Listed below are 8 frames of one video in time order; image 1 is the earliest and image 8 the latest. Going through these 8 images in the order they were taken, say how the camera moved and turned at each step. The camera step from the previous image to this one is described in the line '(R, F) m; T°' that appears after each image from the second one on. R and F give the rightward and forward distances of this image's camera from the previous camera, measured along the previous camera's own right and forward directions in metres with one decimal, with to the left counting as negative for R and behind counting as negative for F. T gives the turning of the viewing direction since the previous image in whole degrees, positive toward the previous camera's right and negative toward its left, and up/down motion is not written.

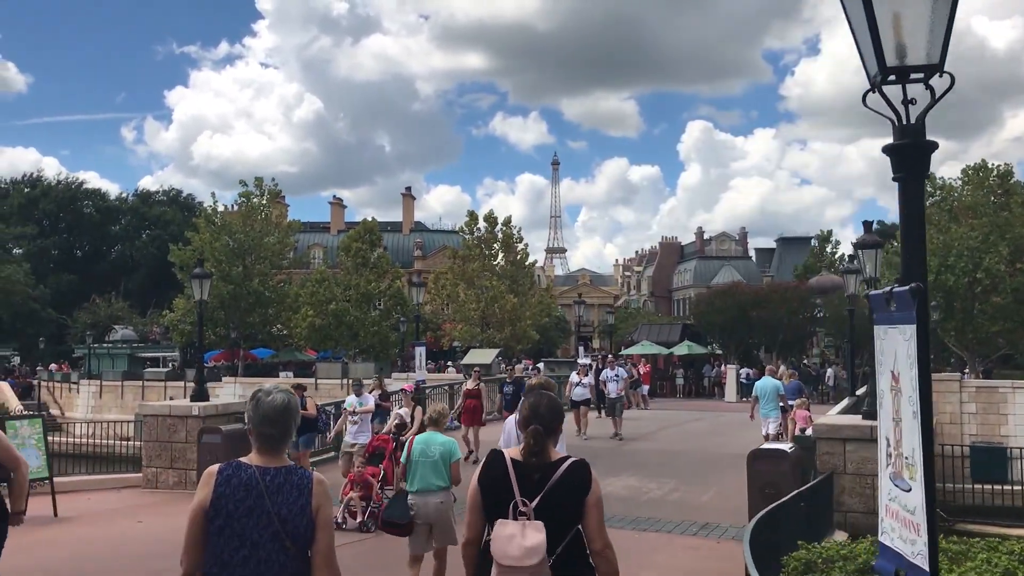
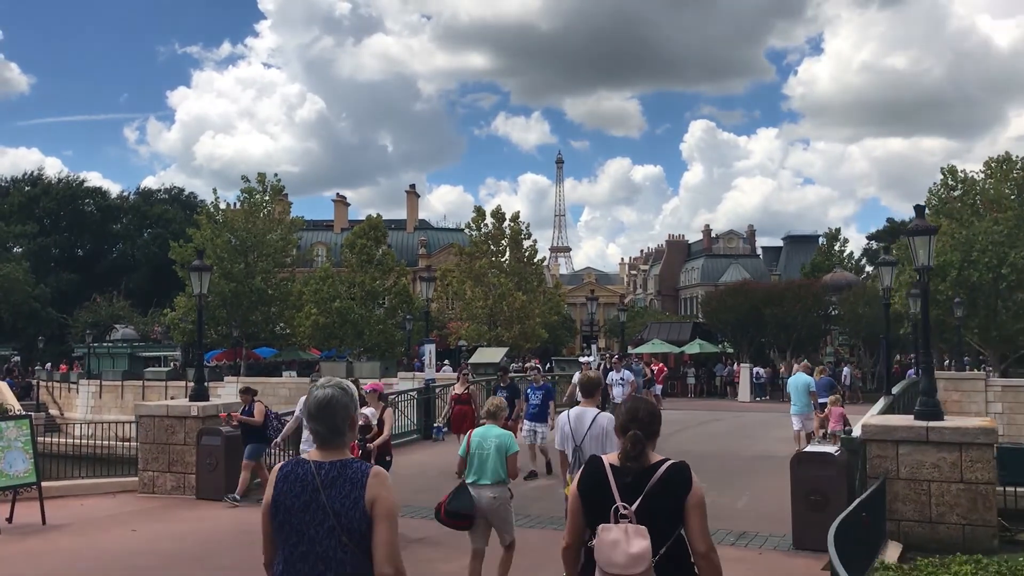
(-0.2, +0.7) m; 0°
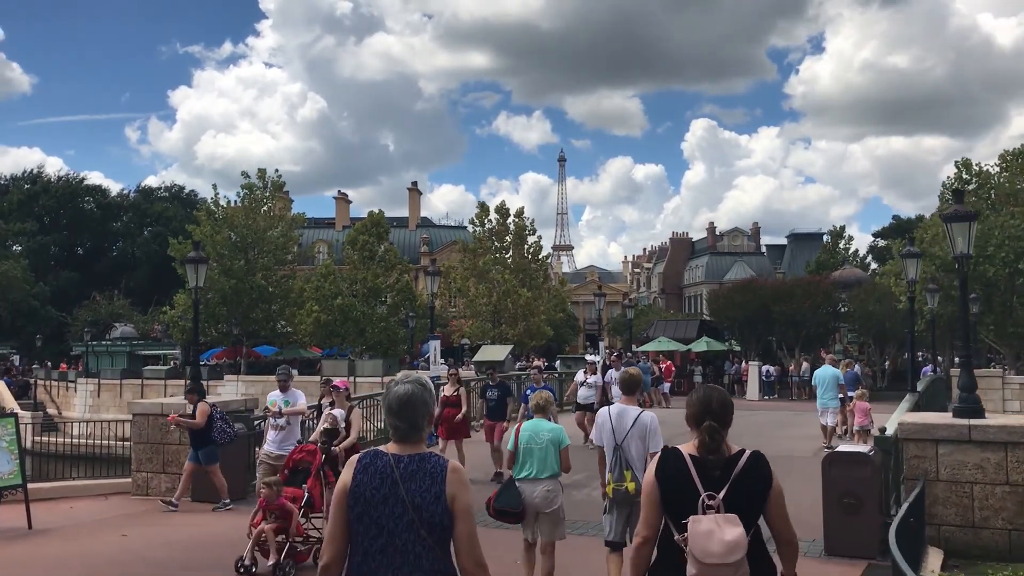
(-0.1, +0.5) m; 0°
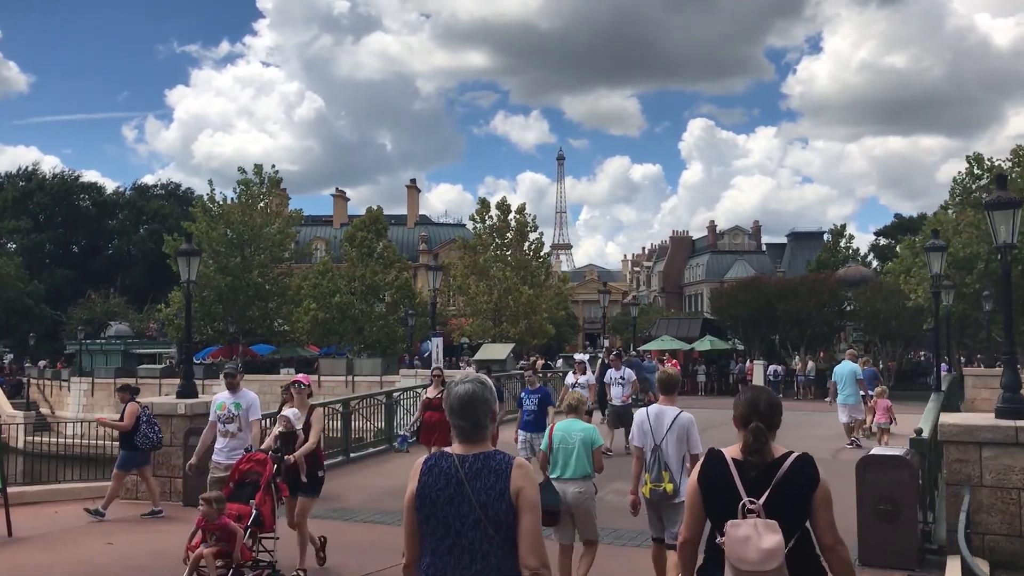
(-0.1, +0.5) m; 0°
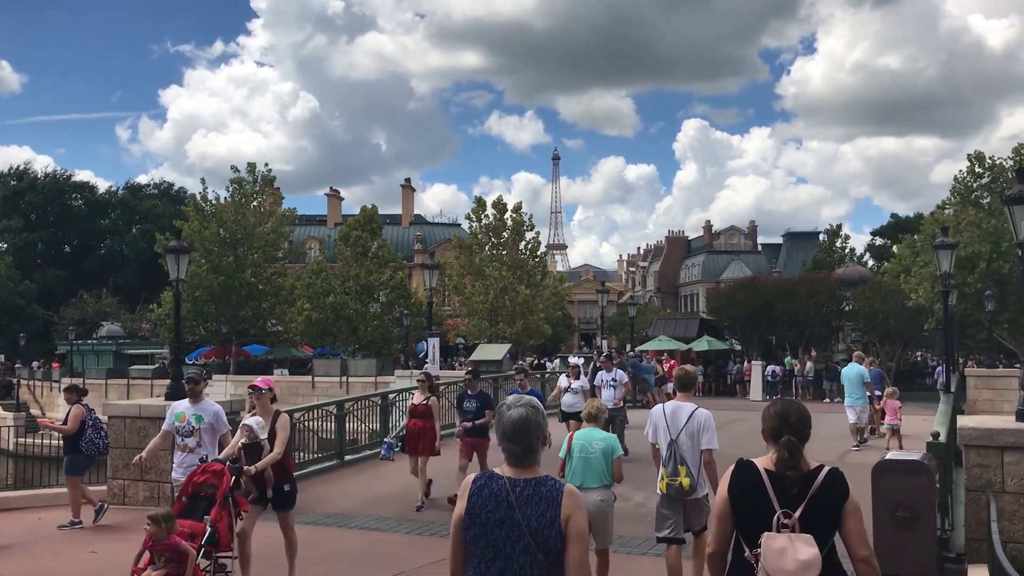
(-0.1, +0.3) m; 0°
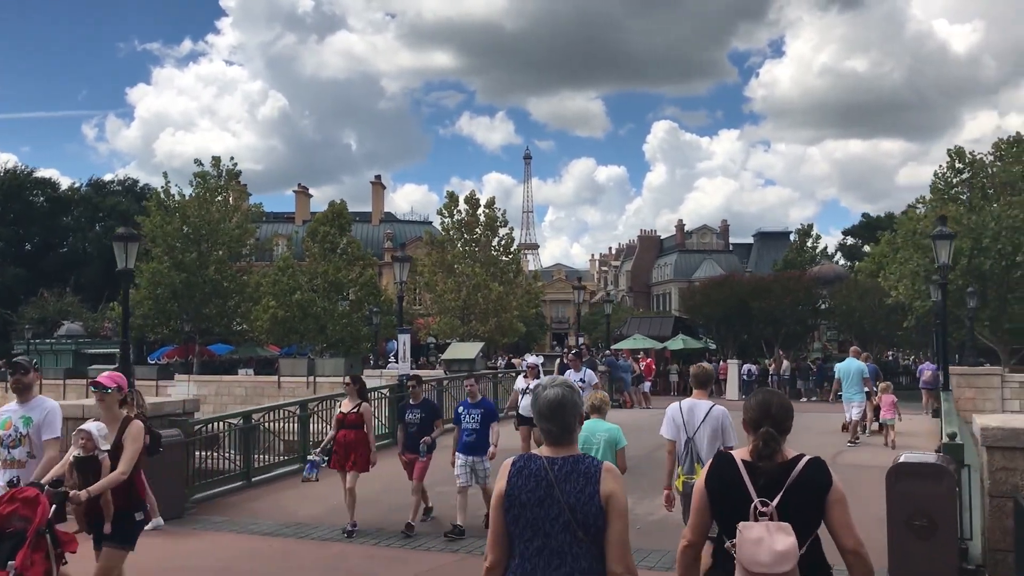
(-0.1, +0.7) m; +2°
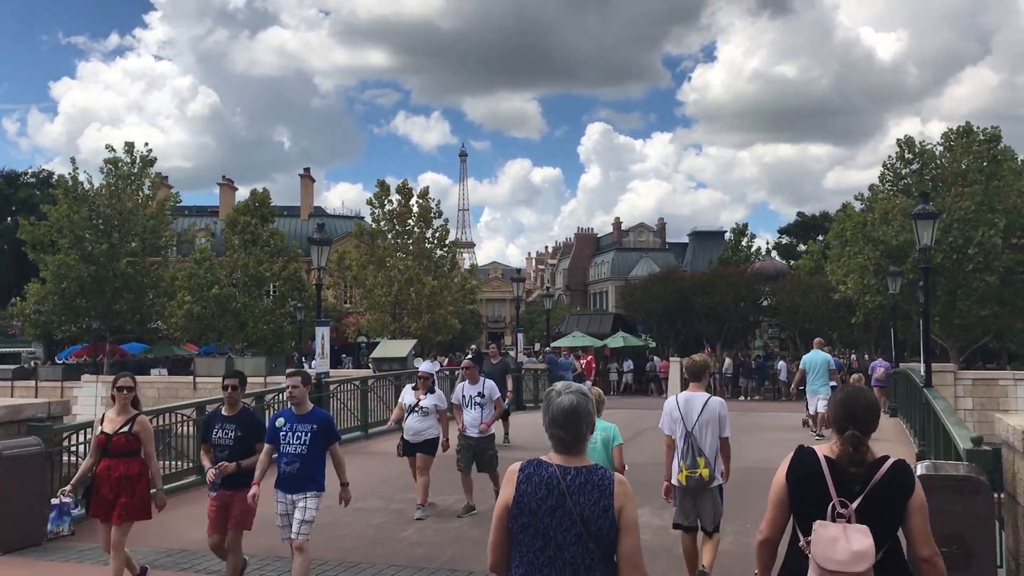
(0.0, +1.5) m; +4°
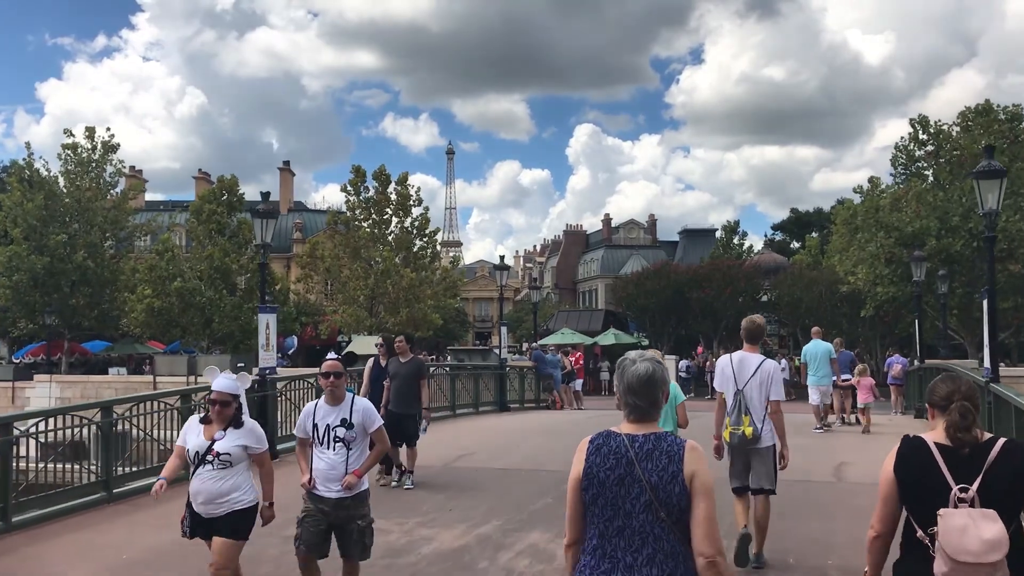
(+0.1, +1.8) m; +1°
